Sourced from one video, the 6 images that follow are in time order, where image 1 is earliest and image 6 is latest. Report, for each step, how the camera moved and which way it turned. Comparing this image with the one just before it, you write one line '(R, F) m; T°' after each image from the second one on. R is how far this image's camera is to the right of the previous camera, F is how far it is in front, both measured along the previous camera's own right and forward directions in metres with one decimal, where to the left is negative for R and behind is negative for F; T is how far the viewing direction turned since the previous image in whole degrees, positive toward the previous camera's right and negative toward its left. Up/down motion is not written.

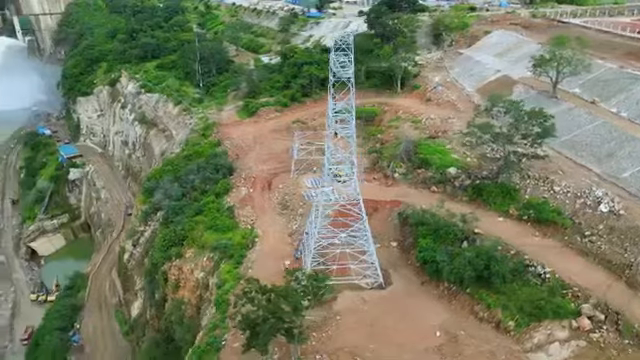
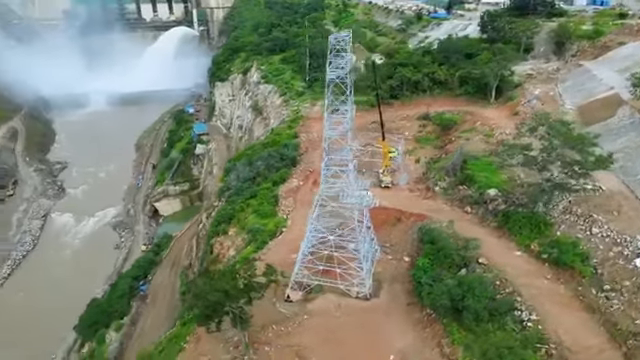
(+5.0, +0.7) m; -18°
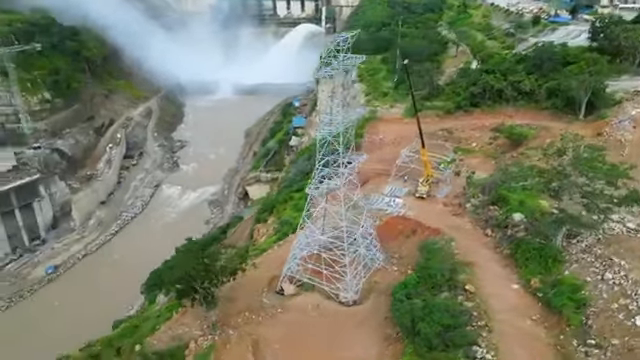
(+4.3, +0.5) m; -15°
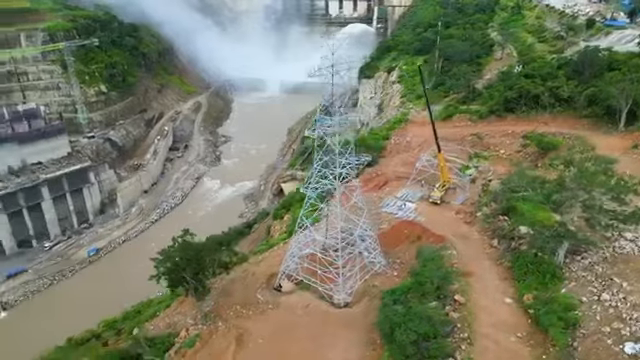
(+1.8, +0.1) m; -6°
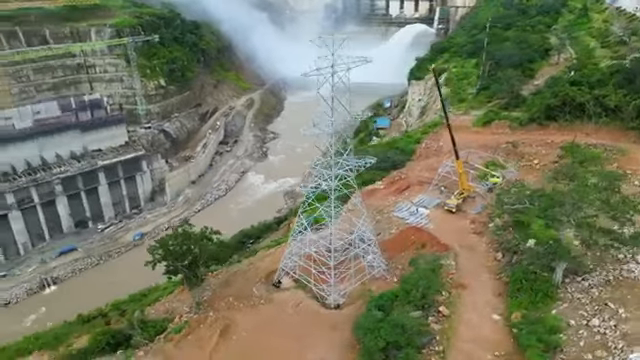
(+2.0, +0.1) m; -7°
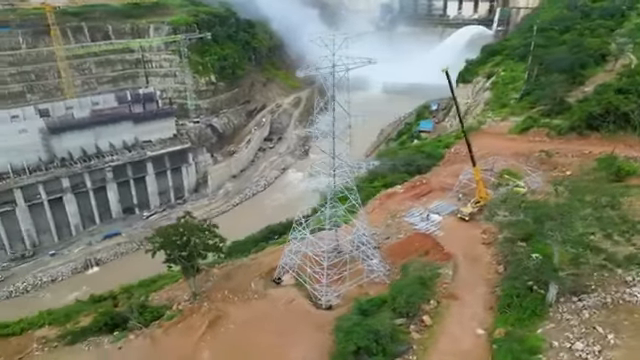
(+1.8, +0.1) m; -7°
